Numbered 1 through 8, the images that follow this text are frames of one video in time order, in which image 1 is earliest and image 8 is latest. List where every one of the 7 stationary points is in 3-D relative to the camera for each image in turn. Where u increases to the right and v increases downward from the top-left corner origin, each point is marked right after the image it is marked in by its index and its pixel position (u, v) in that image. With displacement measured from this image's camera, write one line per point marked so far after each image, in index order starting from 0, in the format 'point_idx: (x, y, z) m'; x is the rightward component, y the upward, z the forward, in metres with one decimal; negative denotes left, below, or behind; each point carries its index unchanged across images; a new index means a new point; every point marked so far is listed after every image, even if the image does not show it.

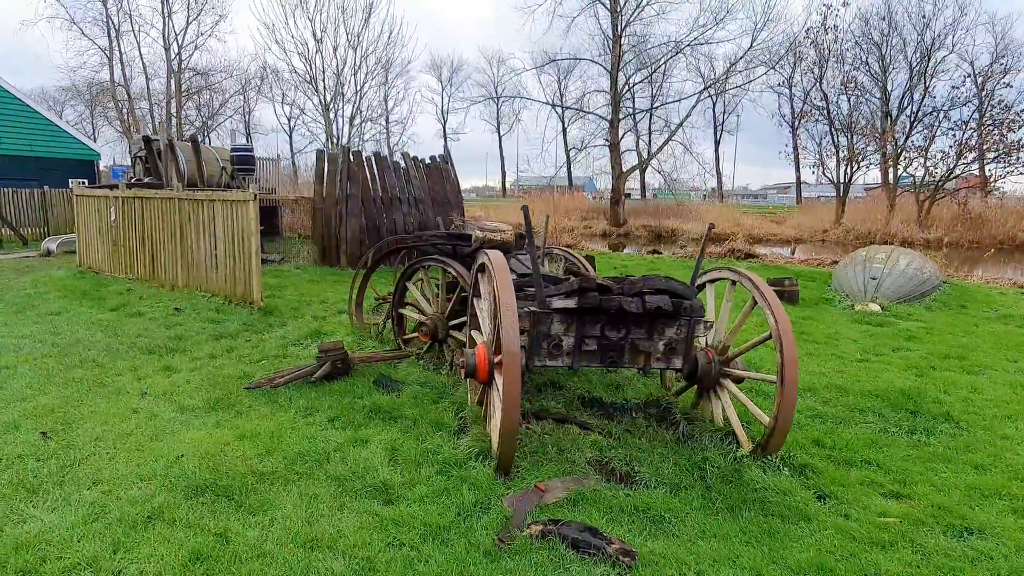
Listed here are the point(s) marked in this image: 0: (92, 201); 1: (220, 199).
0: (-7.3, +1.5, +10.0) m
1: (-3.7, +1.1, +7.5) m
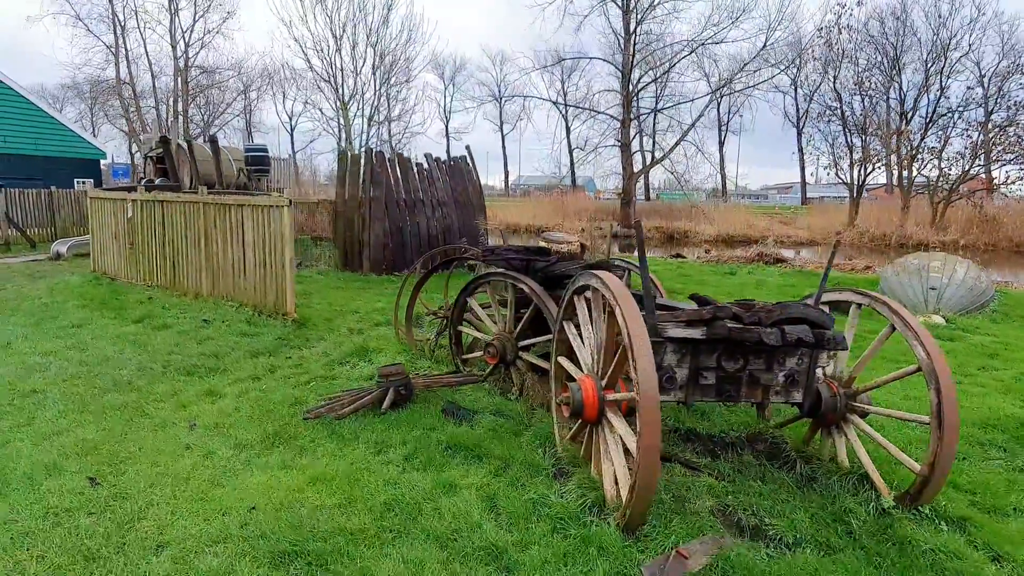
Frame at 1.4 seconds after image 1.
0: (-6.7, +1.4, +9.6) m
1: (-3.2, +1.0, +7.1) m
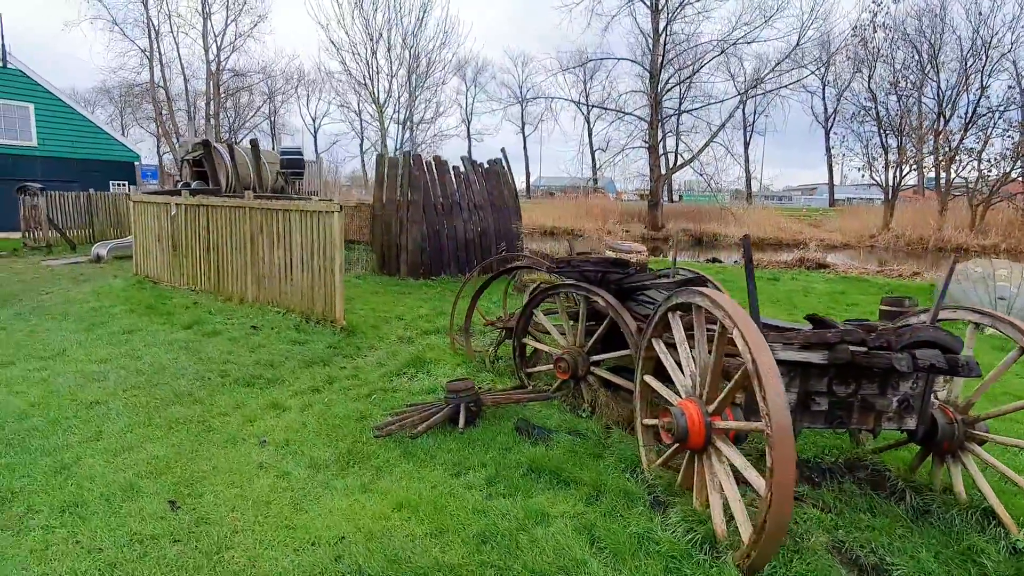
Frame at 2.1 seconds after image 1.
0: (-6.0, +1.4, +9.6) m
1: (-2.5, +0.9, +7.0) m
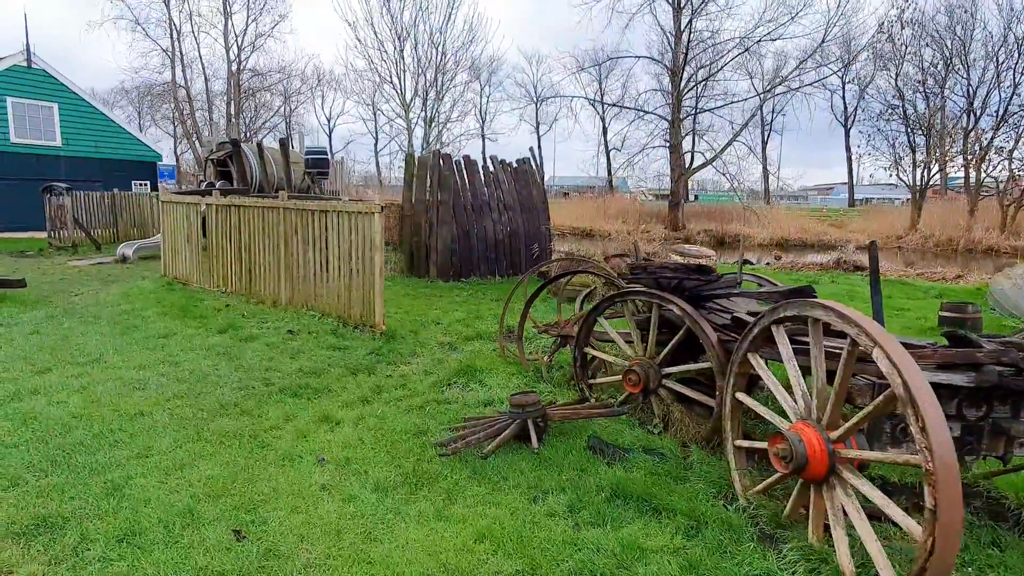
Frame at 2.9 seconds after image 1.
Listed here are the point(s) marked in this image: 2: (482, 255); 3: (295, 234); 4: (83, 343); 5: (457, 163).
0: (-5.4, +1.3, +9.4) m
1: (-2.0, +0.9, +6.8) m
2: (-0.6, +0.6, +11.1) m
3: (-2.8, +0.7, +7.4) m
4: (-4.3, -0.6, +5.8) m
5: (-1.0, +2.4, +10.9) m
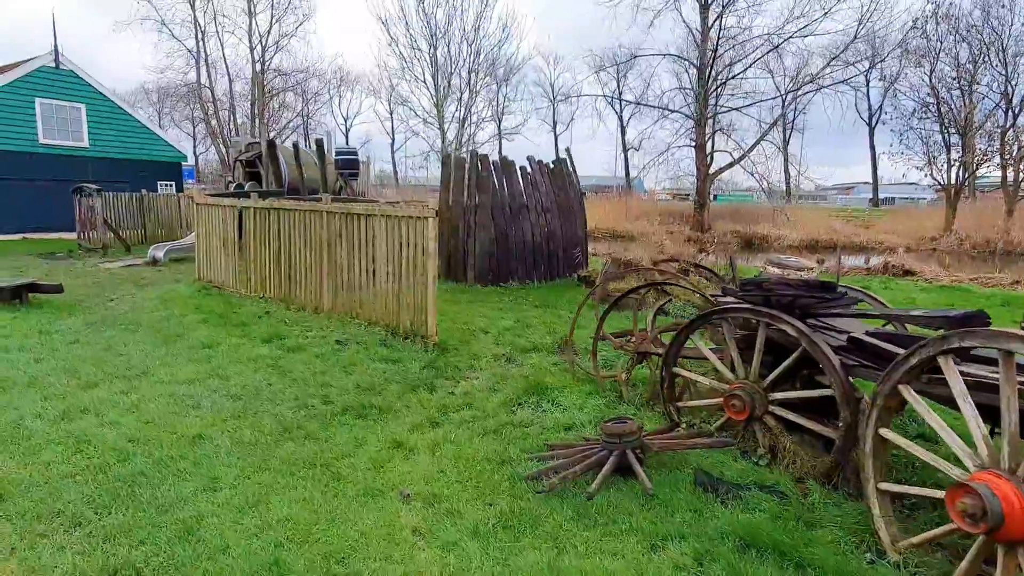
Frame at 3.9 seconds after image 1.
0: (-4.7, +1.3, +9.2) m
1: (-1.4, +0.8, +6.5) m
2: (+0.2, +0.6, +10.8) m
3: (-2.1, +0.6, +7.1) m
4: (-3.7, -0.6, +5.5) m
5: (-0.3, +2.3, +10.6) m
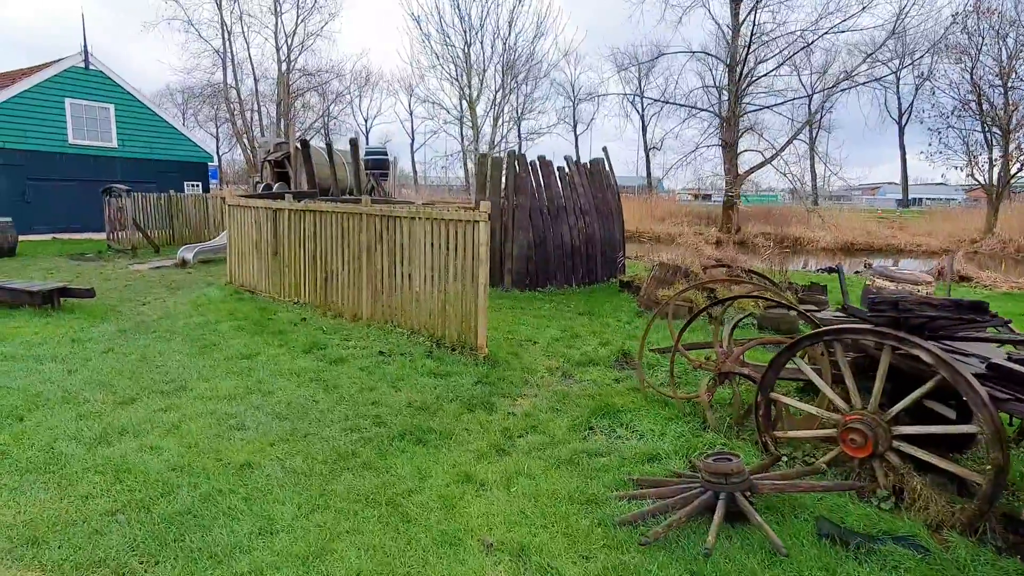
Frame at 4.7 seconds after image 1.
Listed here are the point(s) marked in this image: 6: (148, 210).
0: (-4.1, +1.2, +8.9) m
1: (-0.8, +0.7, +6.1) m
2: (+0.8, +0.5, +10.4) m
3: (-1.6, +0.5, +6.8) m
4: (-3.2, -0.7, +5.2) m
5: (+0.4, +2.2, +10.2) m
6: (-9.3, +2.0, +14.7) m
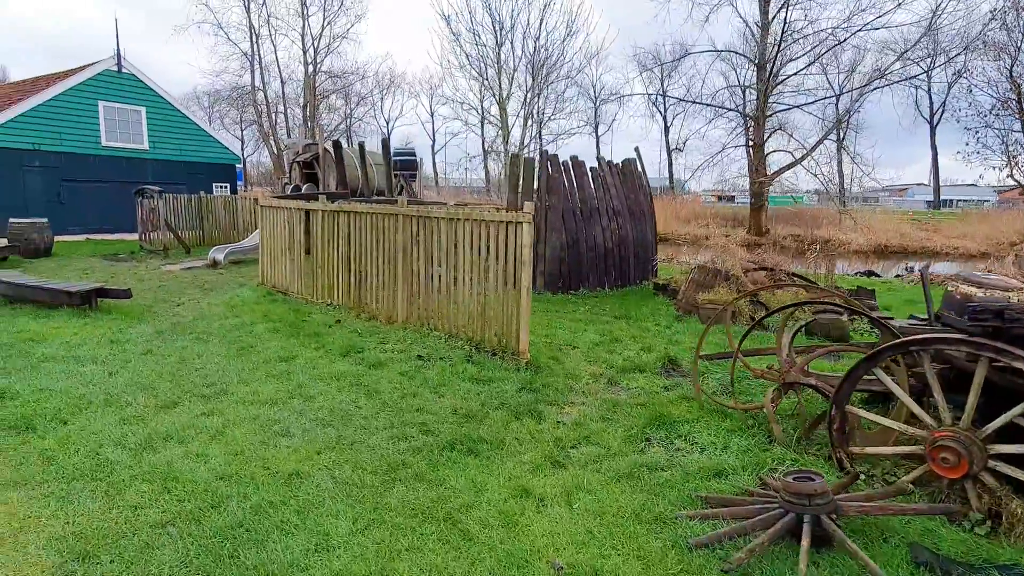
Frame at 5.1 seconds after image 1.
0: (-3.6, +1.2, +8.9) m
1: (-0.4, +0.7, +6.0) m
2: (+1.4, +0.4, +10.2) m
3: (-1.1, +0.5, +6.7) m
4: (-2.8, -0.7, +5.2) m
5: (+0.9, +2.1, +10.0) m
6: (-8.6, +2.0, +14.9) m
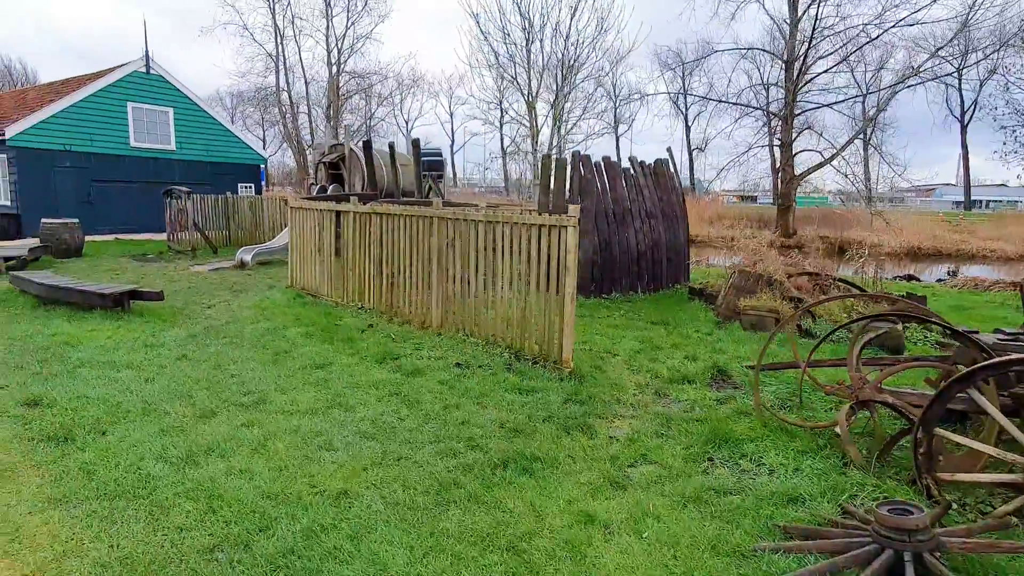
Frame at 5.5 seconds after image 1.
0: (-3.1, +1.1, +8.8) m
1: (0.0, +0.7, +5.8) m
2: (+1.9, +0.3, +9.9) m
3: (-0.7, +0.5, +6.5) m
4: (-2.4, -0.8, +5.0) m
5: (+1.5, +2.1, +9.8) m
6: (-7.9, +2.0, +14.9) m
